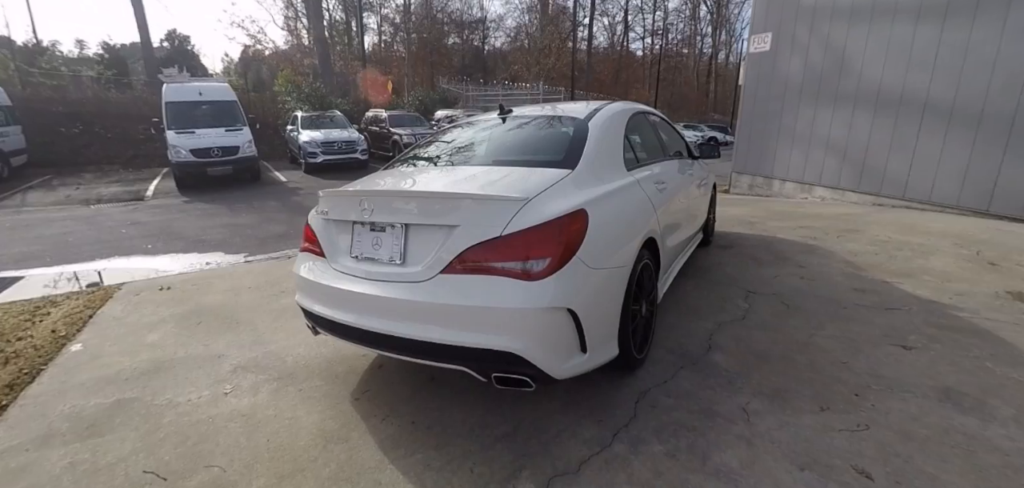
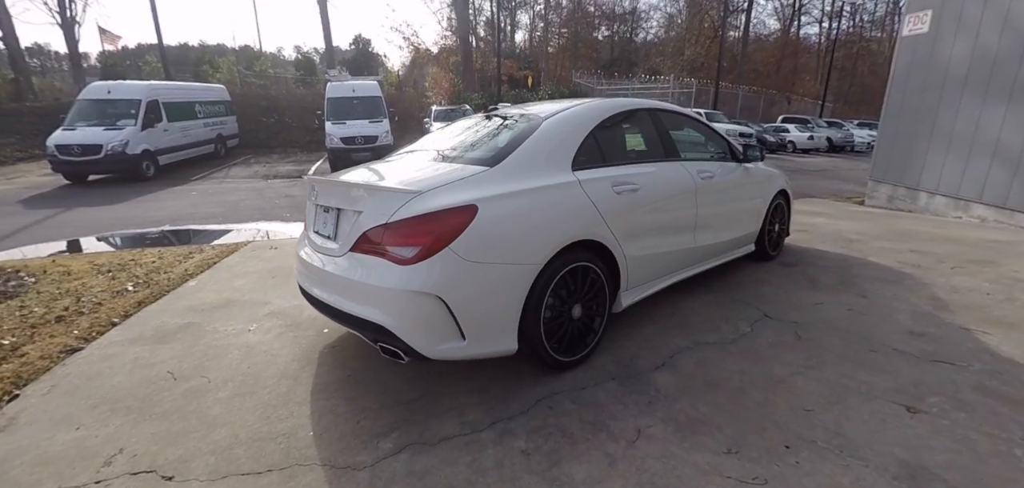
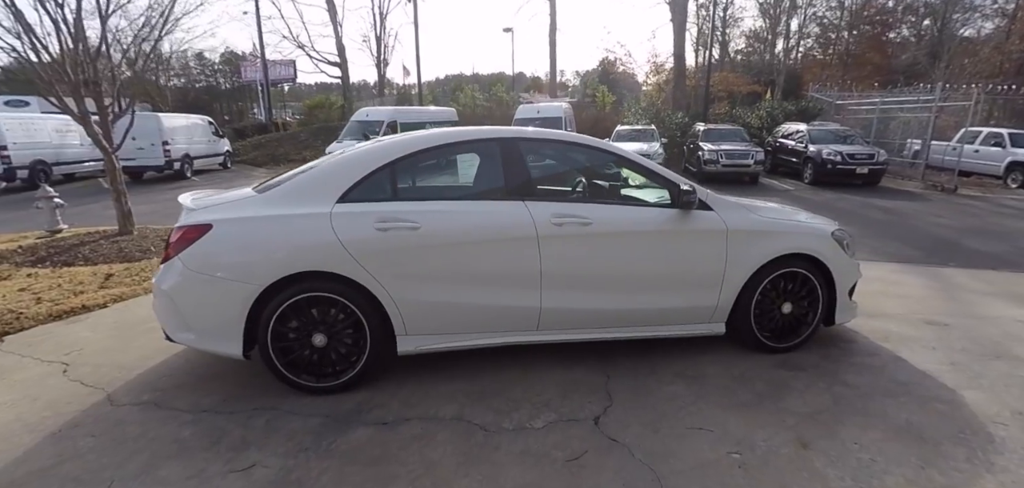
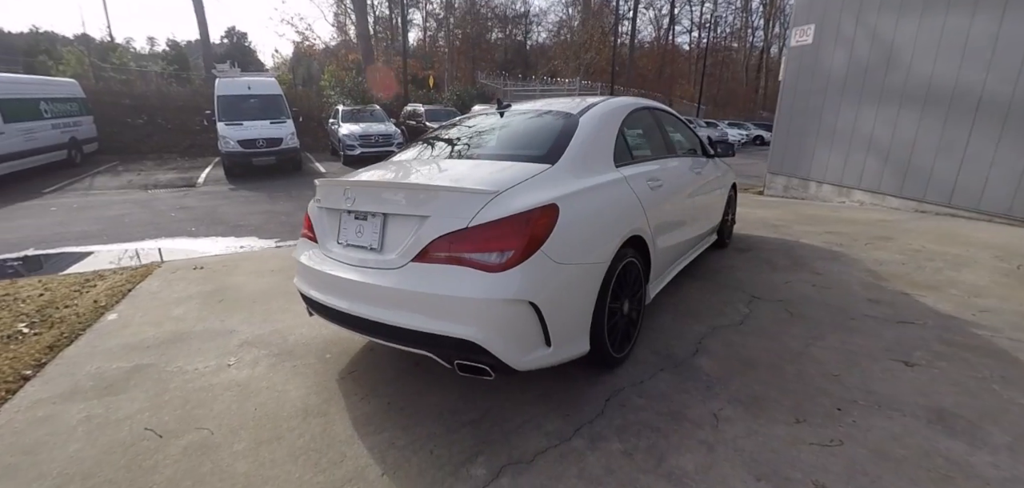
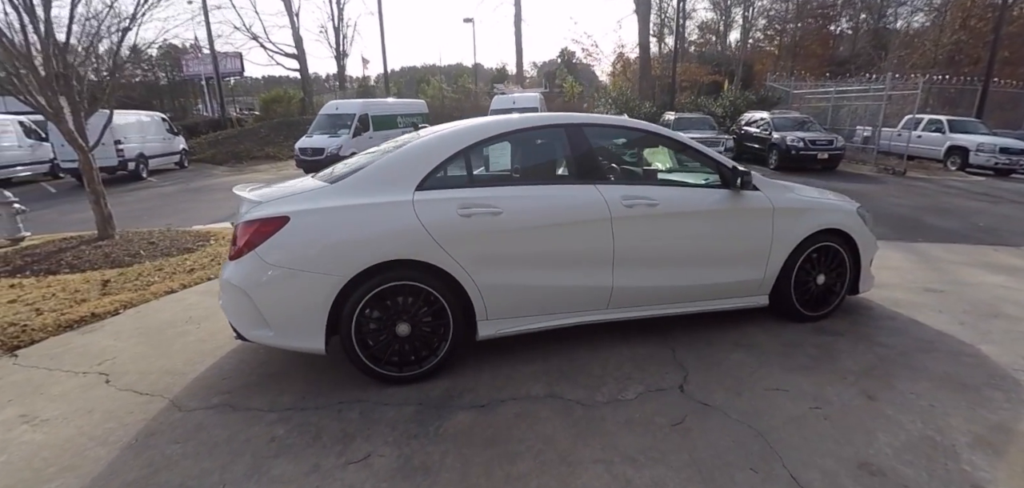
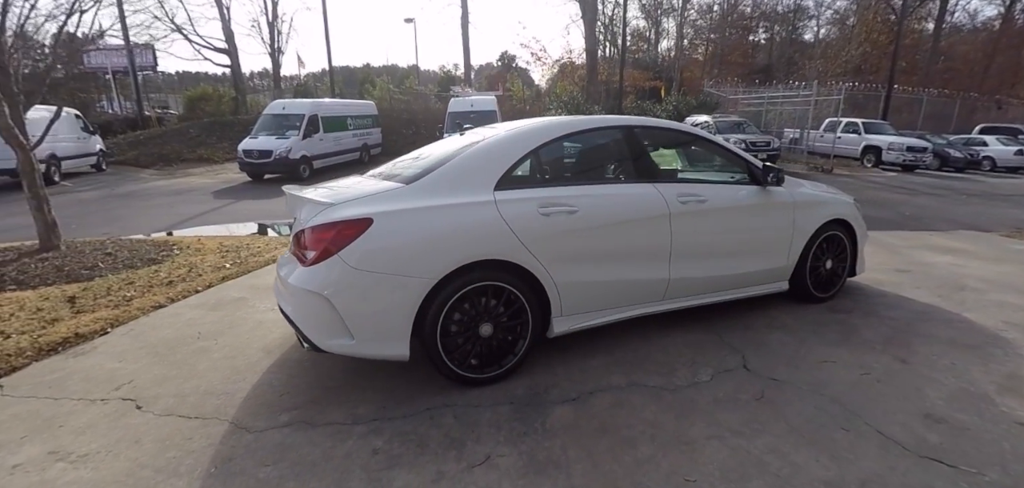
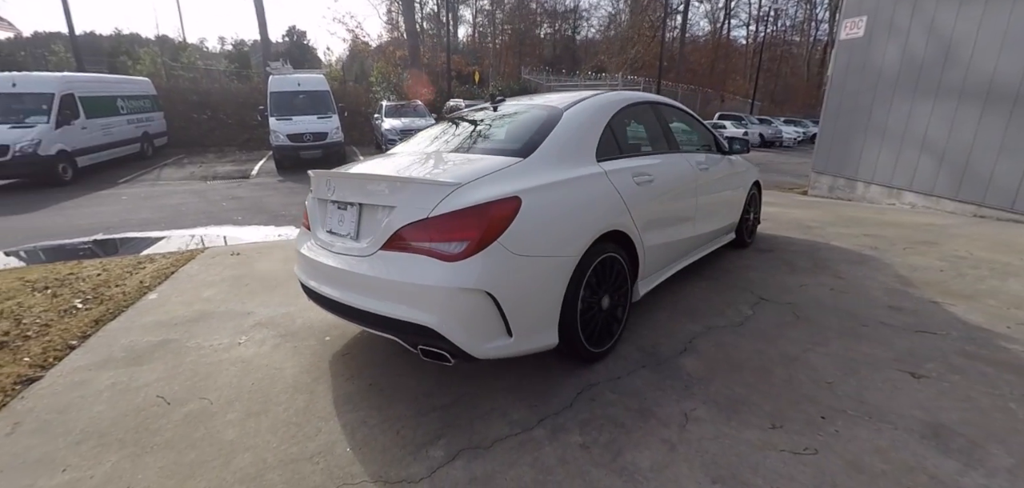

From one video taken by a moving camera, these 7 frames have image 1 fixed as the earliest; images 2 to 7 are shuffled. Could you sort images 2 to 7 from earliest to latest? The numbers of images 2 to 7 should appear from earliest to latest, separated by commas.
4, 7, 2, 6, 5, 3
